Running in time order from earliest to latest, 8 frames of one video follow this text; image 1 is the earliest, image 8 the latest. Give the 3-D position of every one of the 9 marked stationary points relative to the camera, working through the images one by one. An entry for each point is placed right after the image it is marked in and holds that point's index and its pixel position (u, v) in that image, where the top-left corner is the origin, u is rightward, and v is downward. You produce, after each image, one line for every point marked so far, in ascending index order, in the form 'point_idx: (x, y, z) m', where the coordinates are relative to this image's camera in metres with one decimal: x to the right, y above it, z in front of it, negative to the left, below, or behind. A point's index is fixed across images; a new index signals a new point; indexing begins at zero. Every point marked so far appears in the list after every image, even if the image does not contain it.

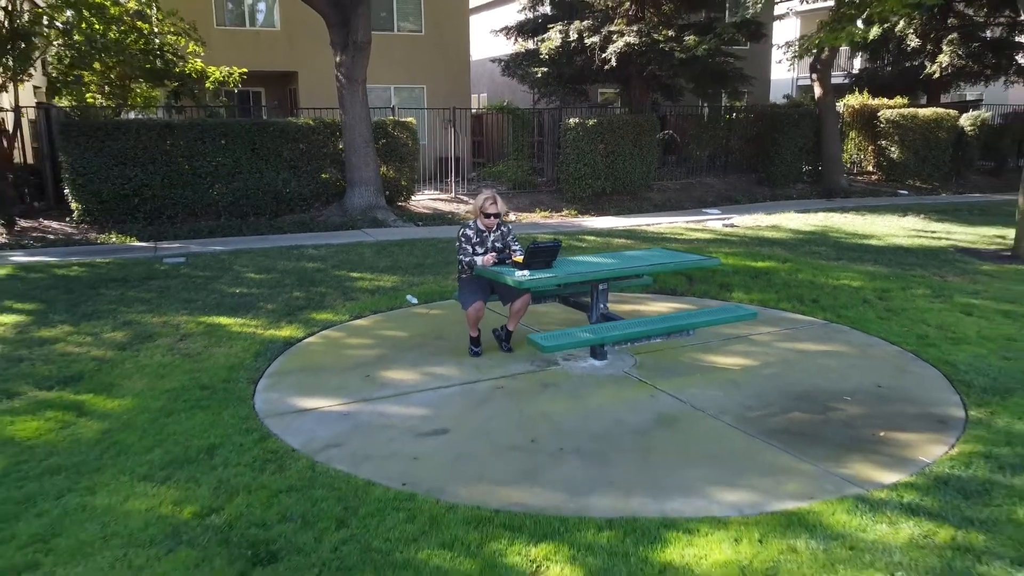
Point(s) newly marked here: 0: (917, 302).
0: (+2.5, -0.1, +5.5) m
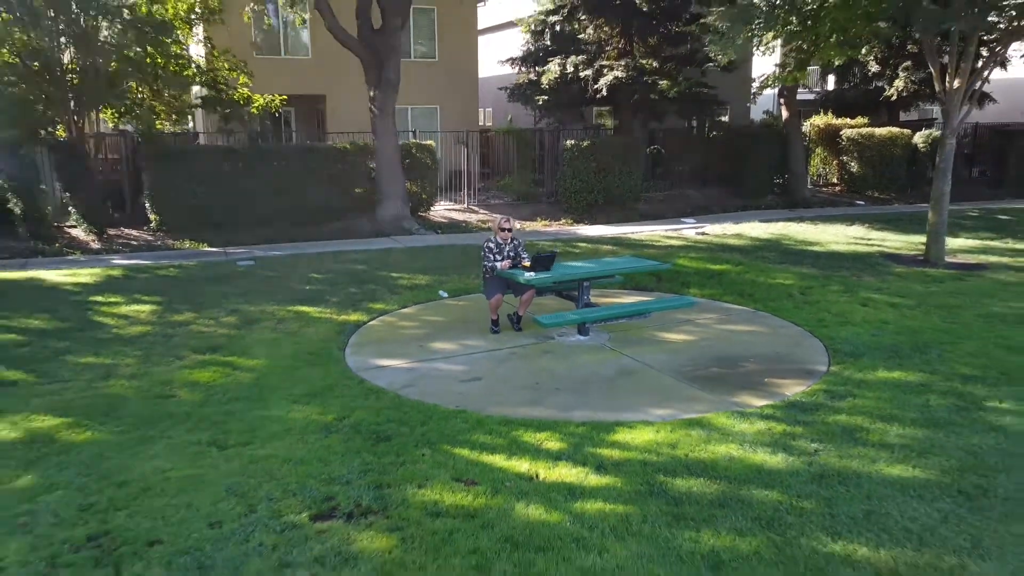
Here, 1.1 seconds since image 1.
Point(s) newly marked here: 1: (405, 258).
0: (+2.6, 0.0, +7.2) m
1: (-1.1, +0.3, +9.2) m
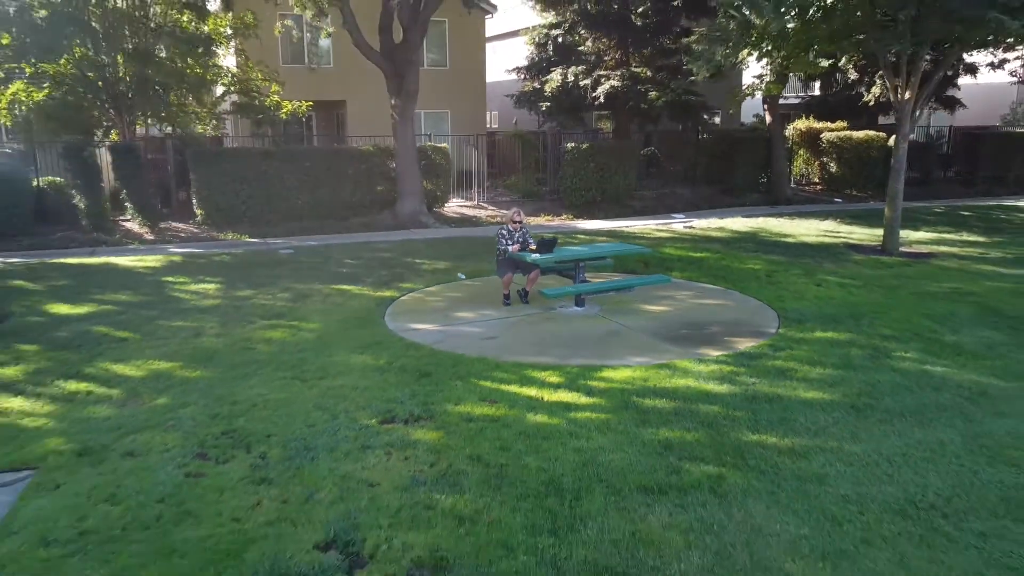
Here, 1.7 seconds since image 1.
0: (+2.6, +0.1, +8.4) m
1: (-1.0, +0.5, +10.4) m
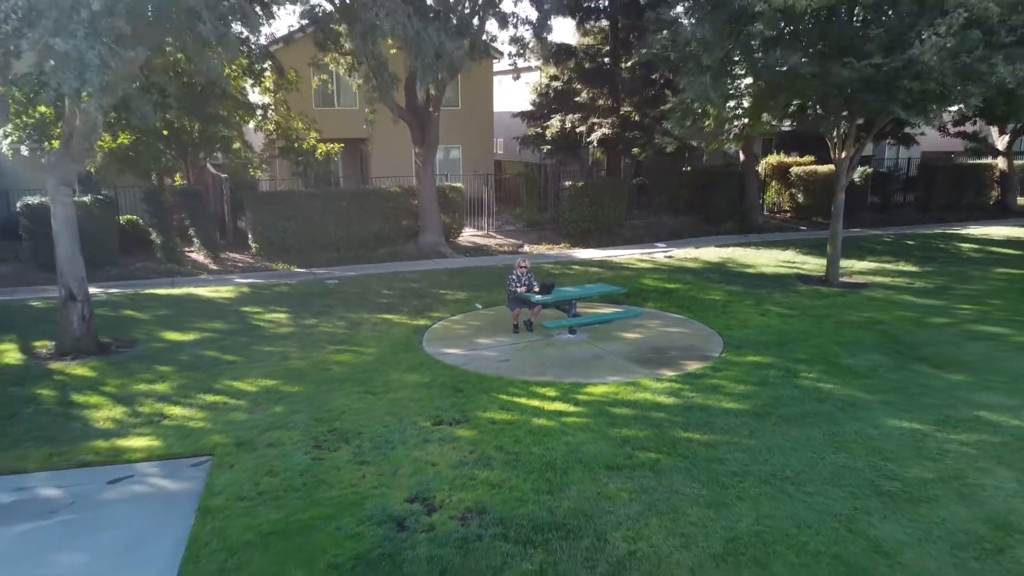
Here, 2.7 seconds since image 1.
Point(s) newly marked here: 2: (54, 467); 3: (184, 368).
0: (+2.7, -0.2, +10.5) m
1: (-0.9, +0.1, +12.5) m
2: (-3.1, -1.2, +6.0) m
3: (-3.0, -0.7, +8.1) m
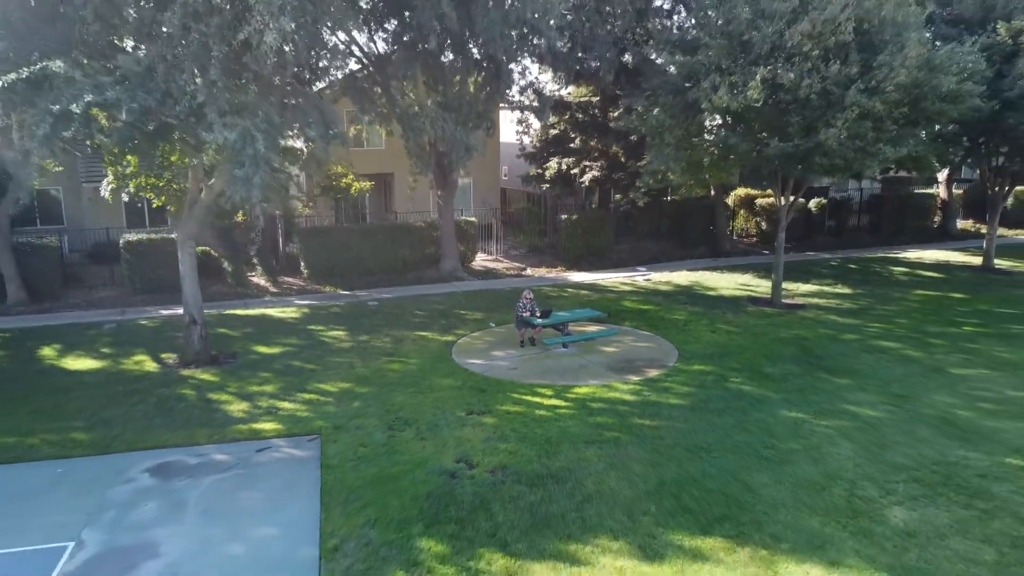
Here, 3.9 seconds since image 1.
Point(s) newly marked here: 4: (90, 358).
0: (+2.8, -0.6, +13.5) m
1: (-0.8, -0.2, +15.5) m
2: (-3.0, -1.5, +8.9) m
3: (-2.9, -1.1, +11.0) m
4: (-5.6, -0.9, +11.7) m
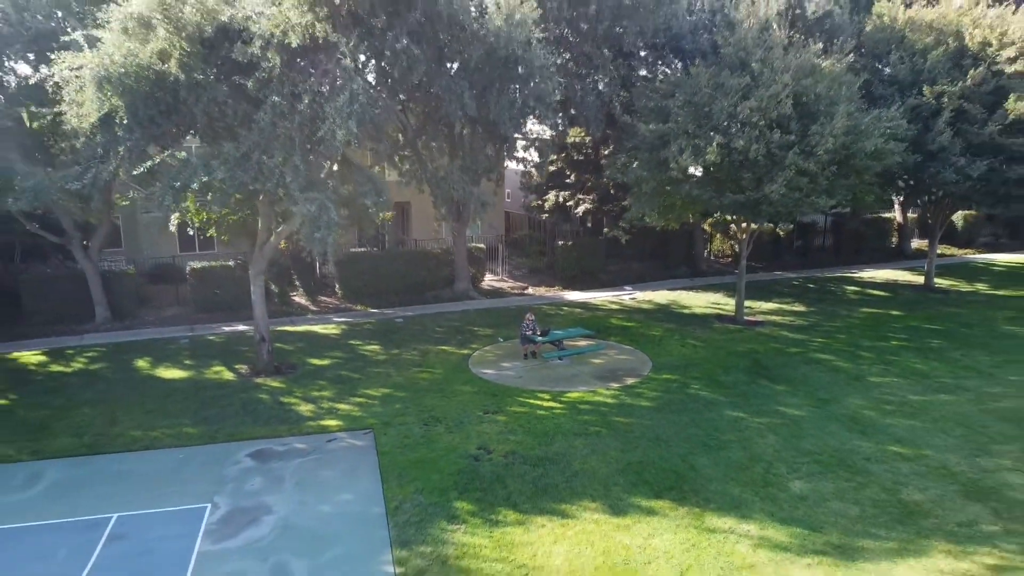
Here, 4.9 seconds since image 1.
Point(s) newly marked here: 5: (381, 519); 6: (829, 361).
0: (+2.9, -1.0, +16.3) m
1: (-0.7, -0.6, +18.3) m
2: (-2.9, -1.9, +11.7) m
3: (-2.8, -1.5, +13.8) m
4: (-5.5, -1.3, +14.5) m
5: (-1.4, -2.4, +9.2) m
6: (+5.4, -1.3, +15.1) m
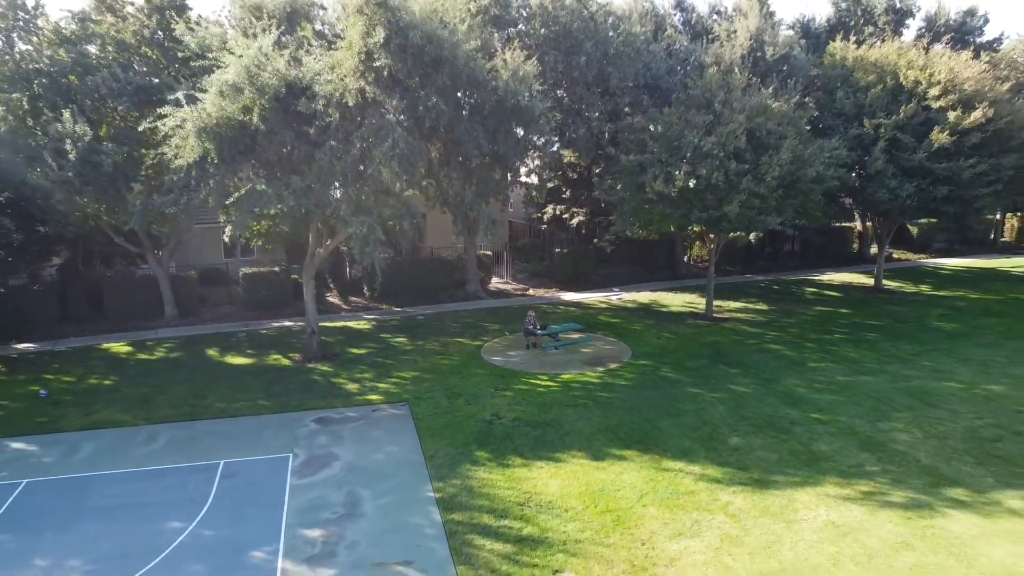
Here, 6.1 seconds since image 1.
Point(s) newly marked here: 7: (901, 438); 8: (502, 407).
0: (+3.0, -1.0, +19.4) m
1: (-0.6, -0.6, +21.4) m
2: (-2.8, -2.0, +14.9) m
3: (-2.7, -1.5, +17.0) m
4: (-5.4, -1.4, +17.7) m
5: (-1.3, -2.5, +12.4) m
6: (+5.5, -1.3, +18.2) m
7: (+5.9, -2.3, +13.2) m
8: (-0.2, -2.0, +14.6) m
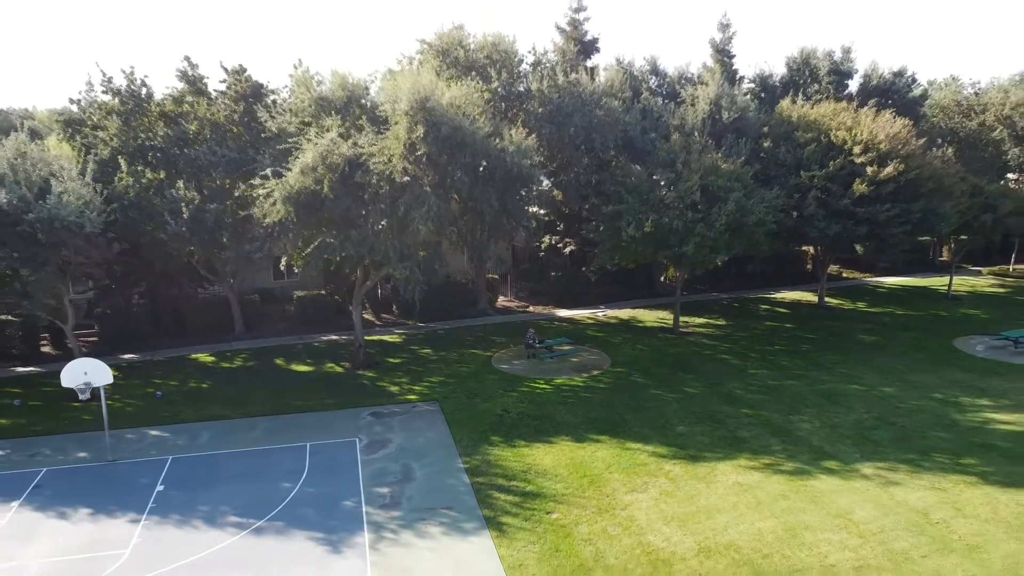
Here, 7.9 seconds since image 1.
0: (+3.1, -1.6, +24.2) m
1: (-0.5, -1.2, +26.2) m
2: (-2.7, -2.6, +19.6) m
3: (-2.6, -2.1, +21.7) m
4: (-5.3, -1.9, +22.5) m
5: (-1.2, -3.1, +17.1) m
6: (+5.6, -1.9, +23.0) m
7: (+6.0, -2.8, +18.0) m
8: (-0.1, -2.6, +19.3) m
